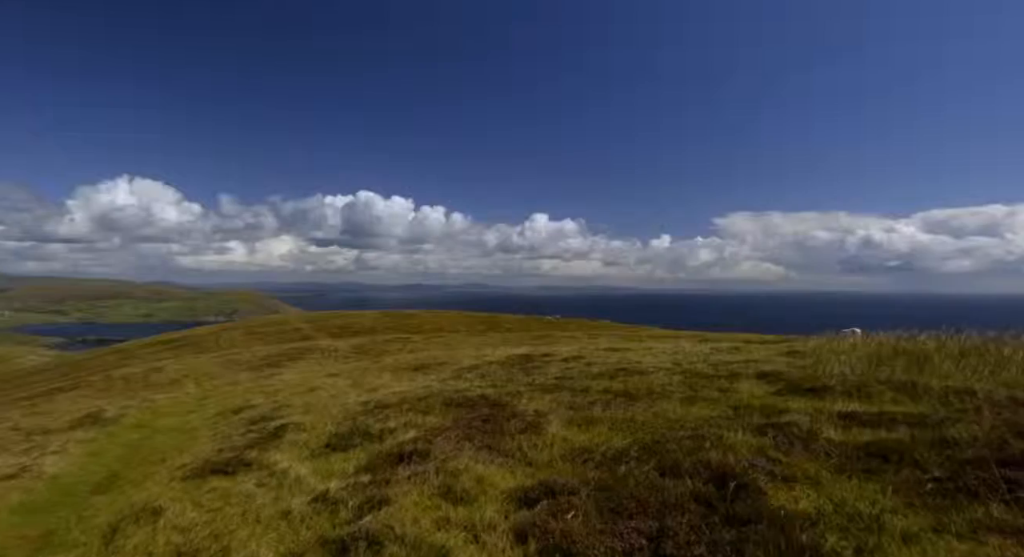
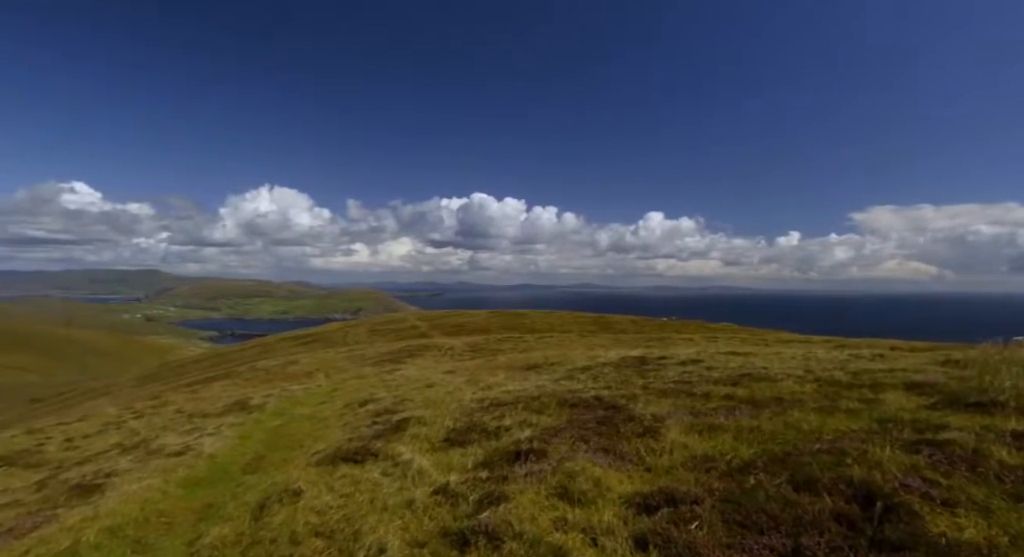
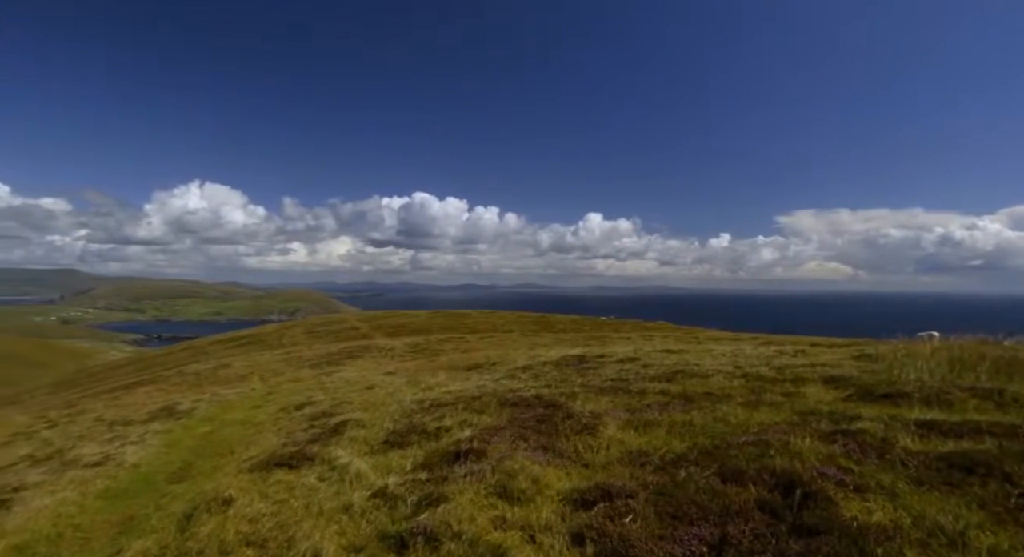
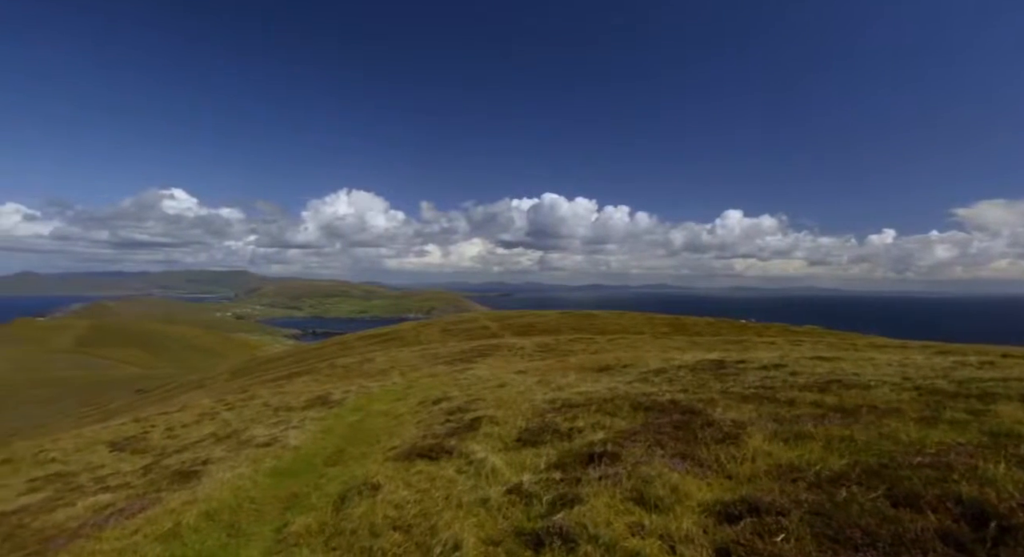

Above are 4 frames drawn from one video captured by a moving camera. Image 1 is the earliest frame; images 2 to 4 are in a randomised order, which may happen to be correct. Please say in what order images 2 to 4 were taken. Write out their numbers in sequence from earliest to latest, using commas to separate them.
3, 2, 4
